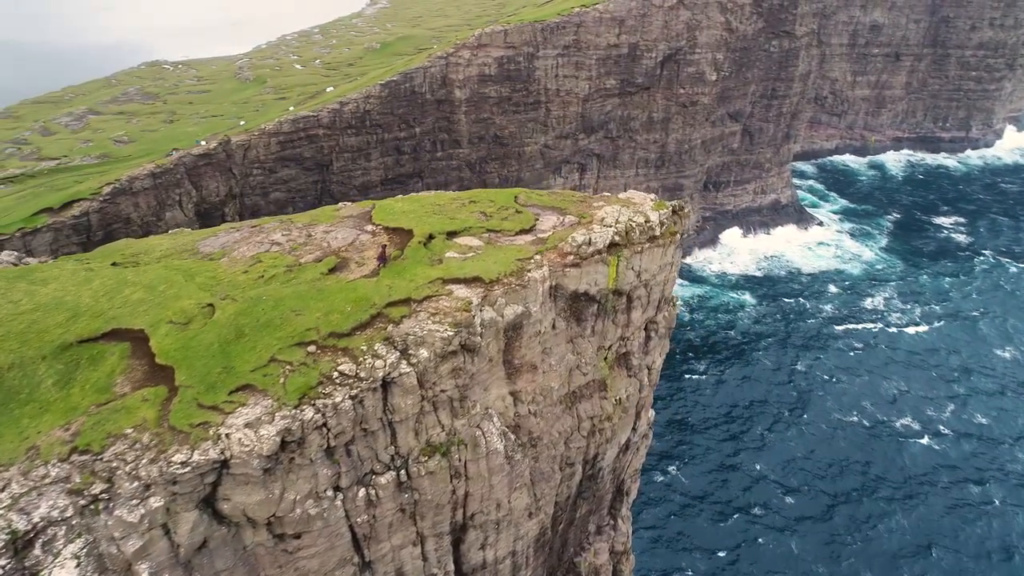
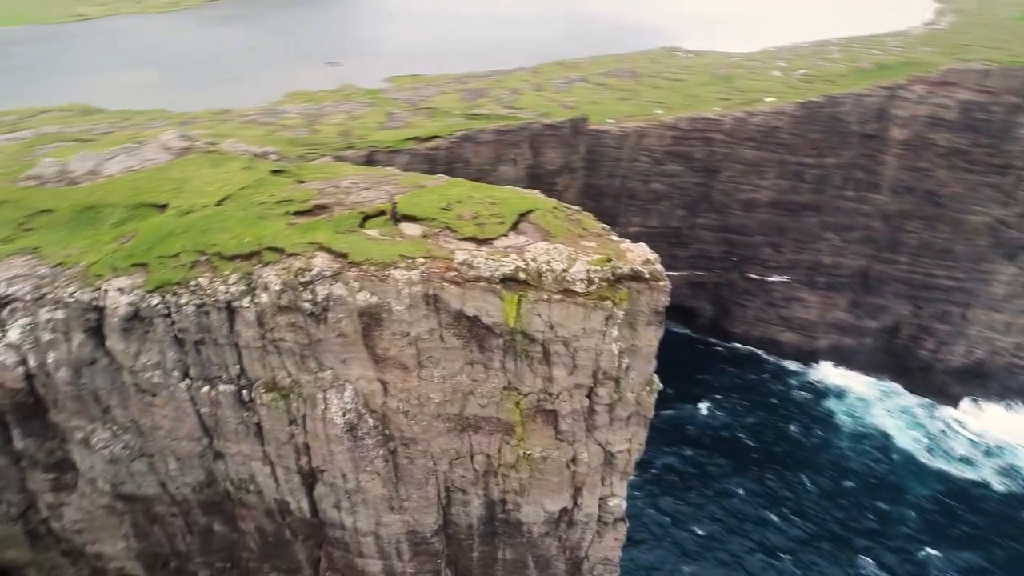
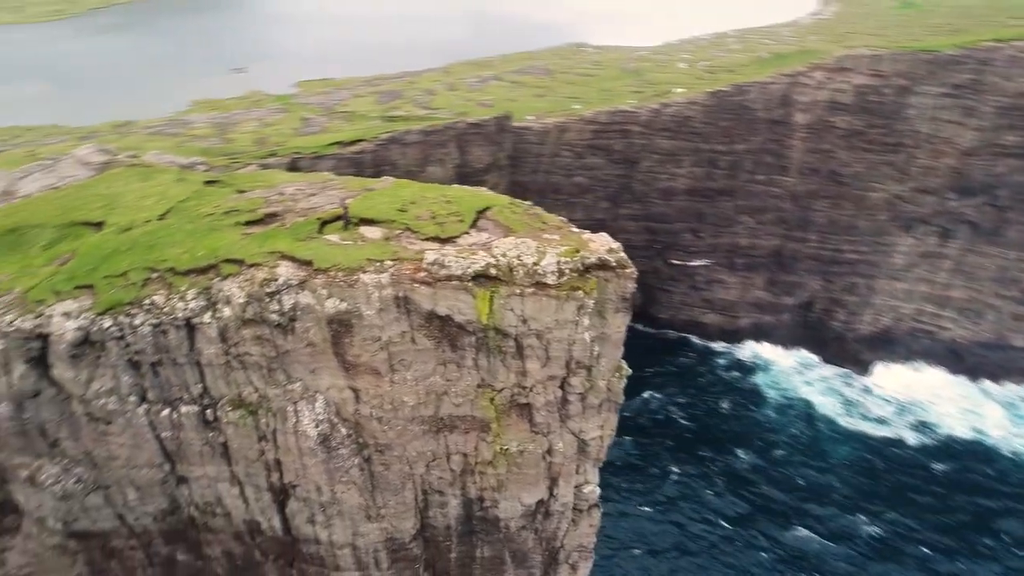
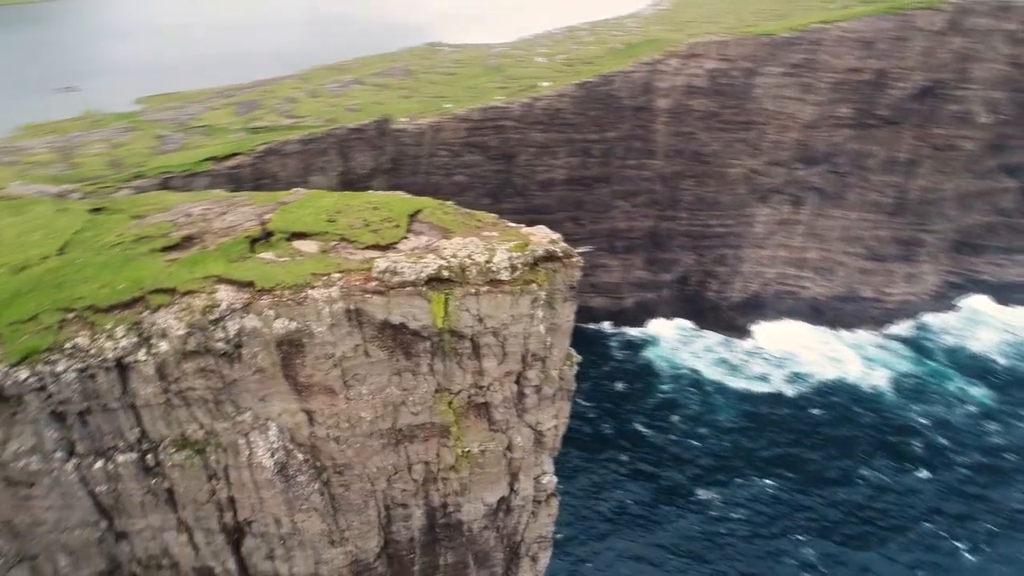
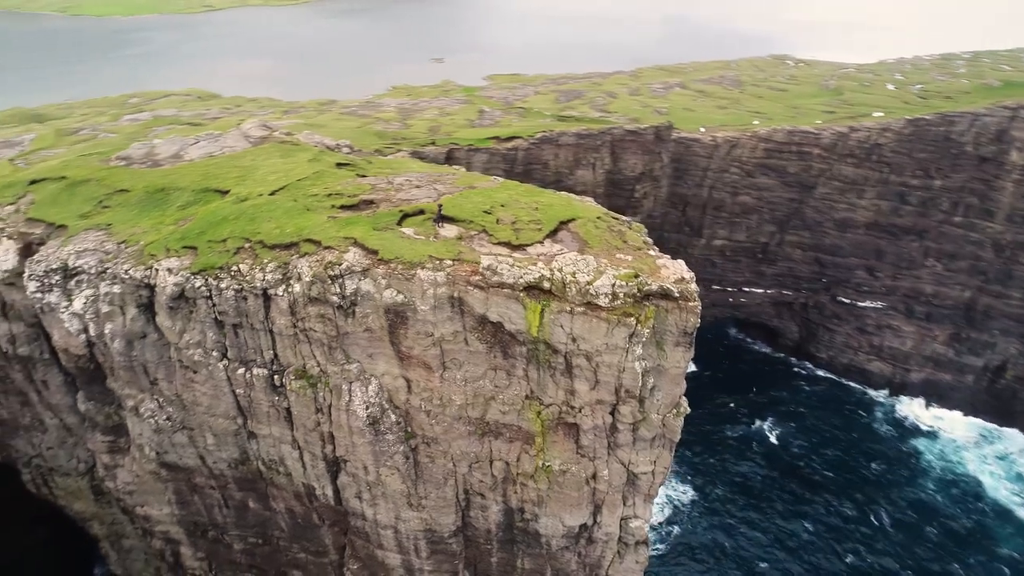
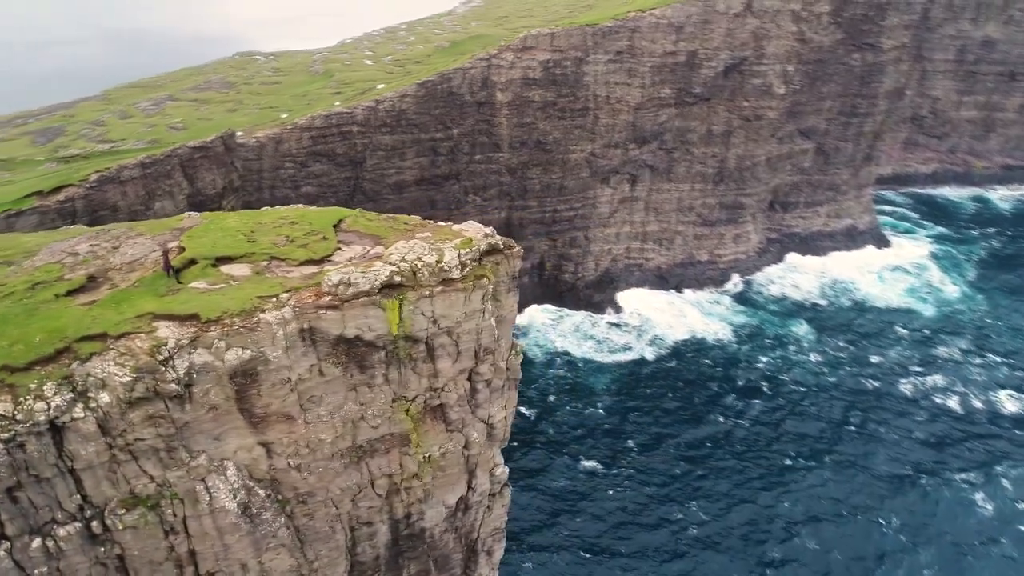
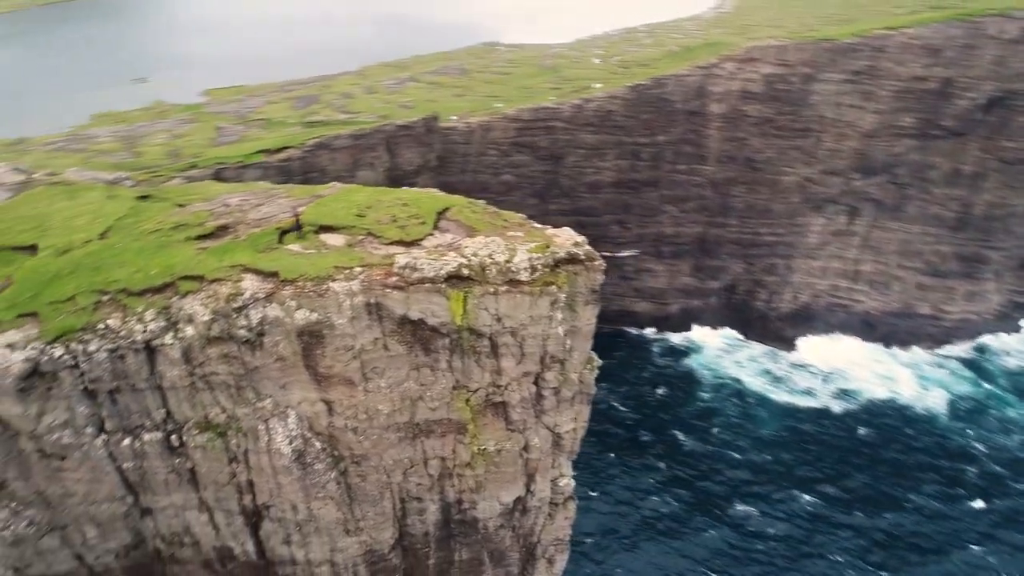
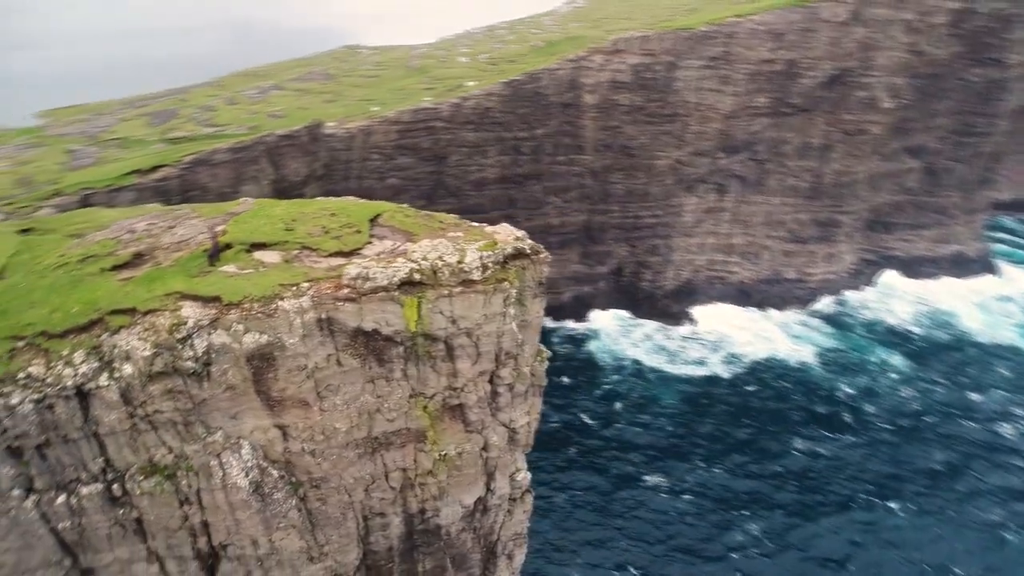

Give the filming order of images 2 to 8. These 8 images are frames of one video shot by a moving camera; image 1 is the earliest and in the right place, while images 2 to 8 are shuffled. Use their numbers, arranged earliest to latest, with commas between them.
6, 8, 4, 7, 3, 2, 5
